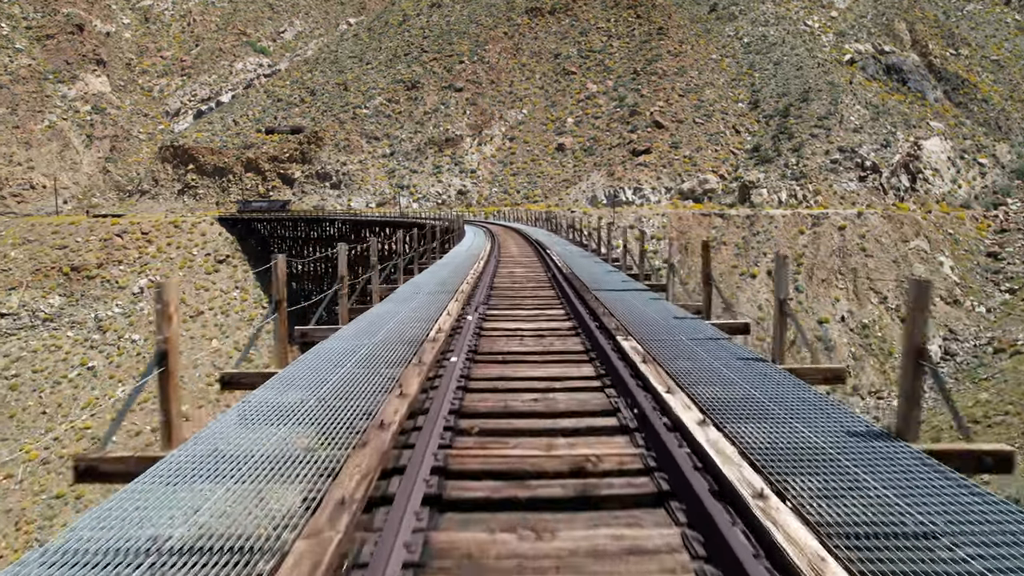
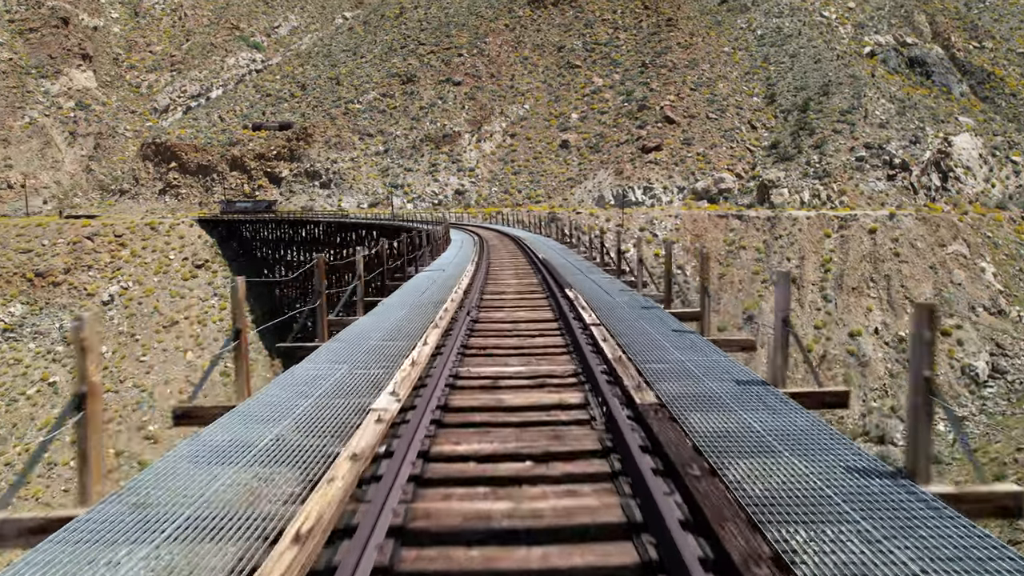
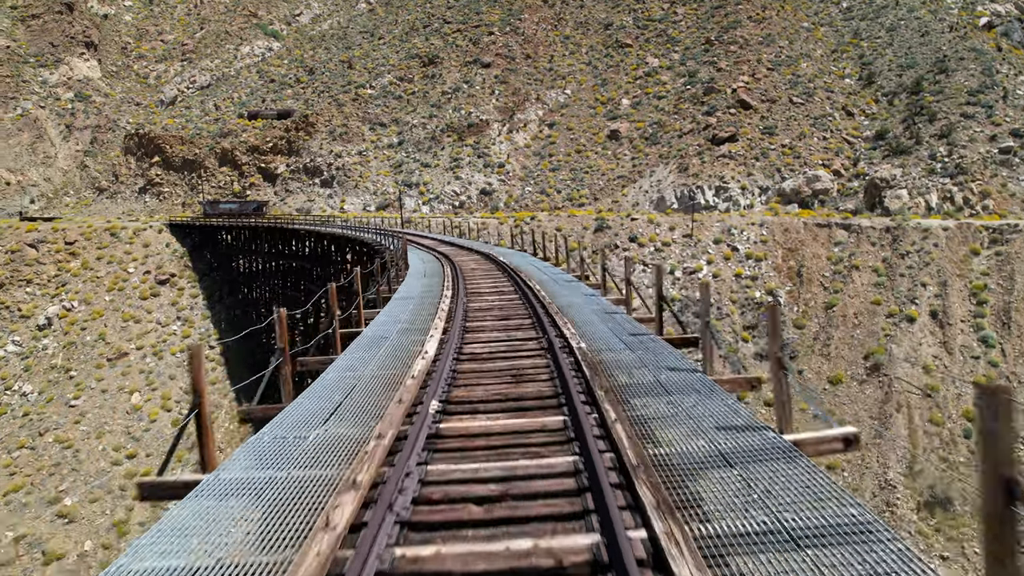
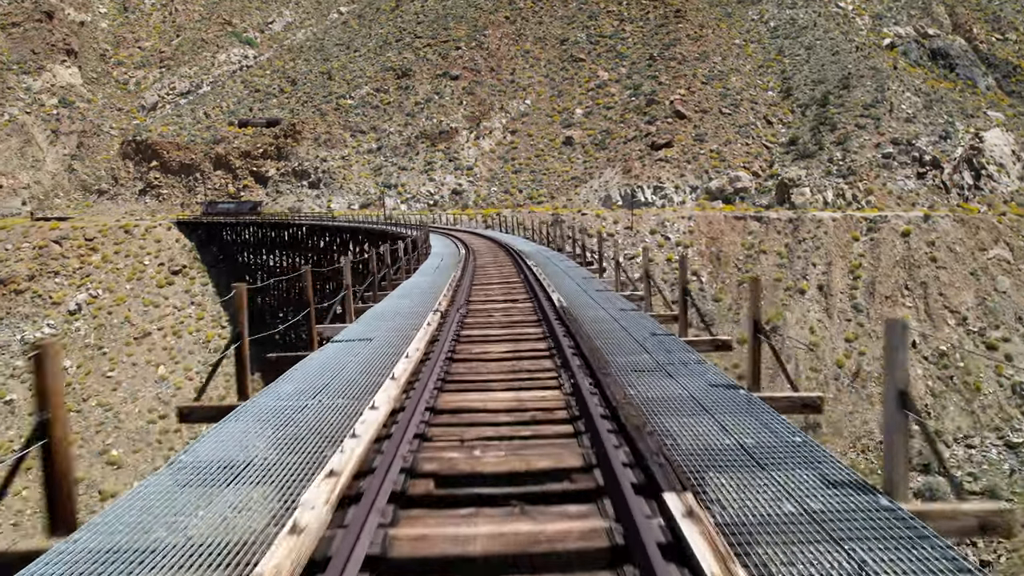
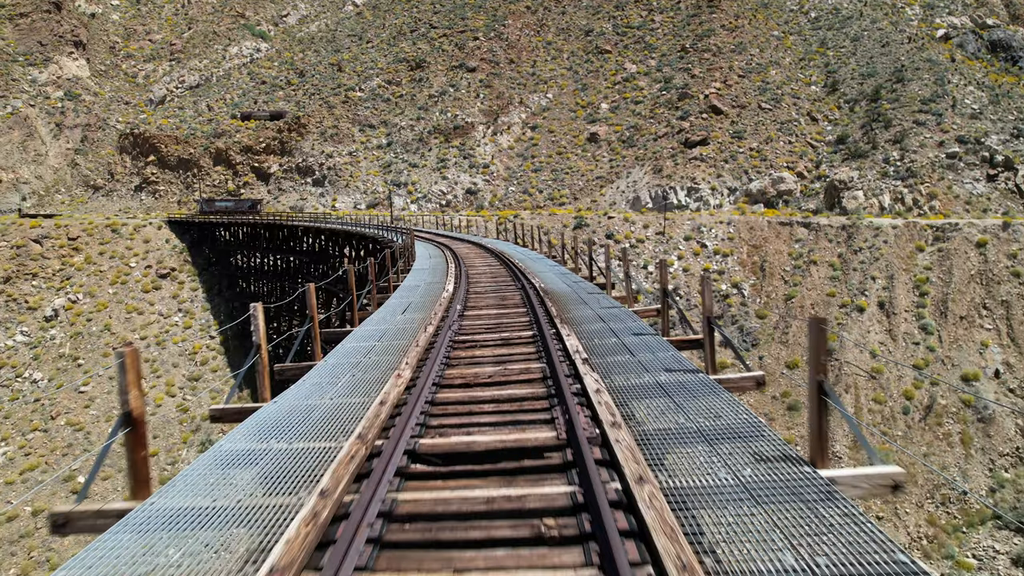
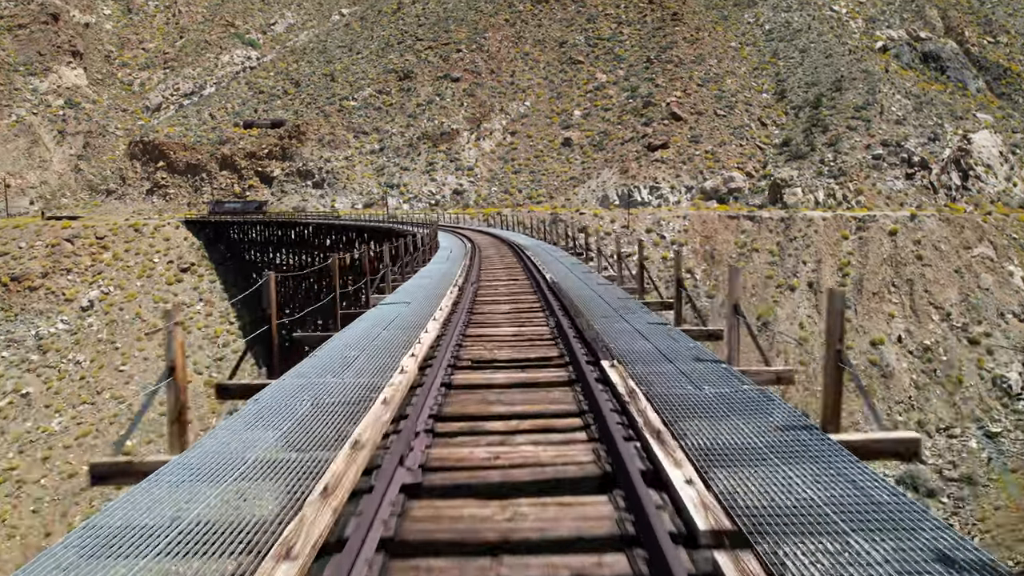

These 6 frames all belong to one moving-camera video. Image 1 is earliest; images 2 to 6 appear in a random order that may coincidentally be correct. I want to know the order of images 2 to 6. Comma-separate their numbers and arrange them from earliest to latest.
2, 6, 4, 5, 3
